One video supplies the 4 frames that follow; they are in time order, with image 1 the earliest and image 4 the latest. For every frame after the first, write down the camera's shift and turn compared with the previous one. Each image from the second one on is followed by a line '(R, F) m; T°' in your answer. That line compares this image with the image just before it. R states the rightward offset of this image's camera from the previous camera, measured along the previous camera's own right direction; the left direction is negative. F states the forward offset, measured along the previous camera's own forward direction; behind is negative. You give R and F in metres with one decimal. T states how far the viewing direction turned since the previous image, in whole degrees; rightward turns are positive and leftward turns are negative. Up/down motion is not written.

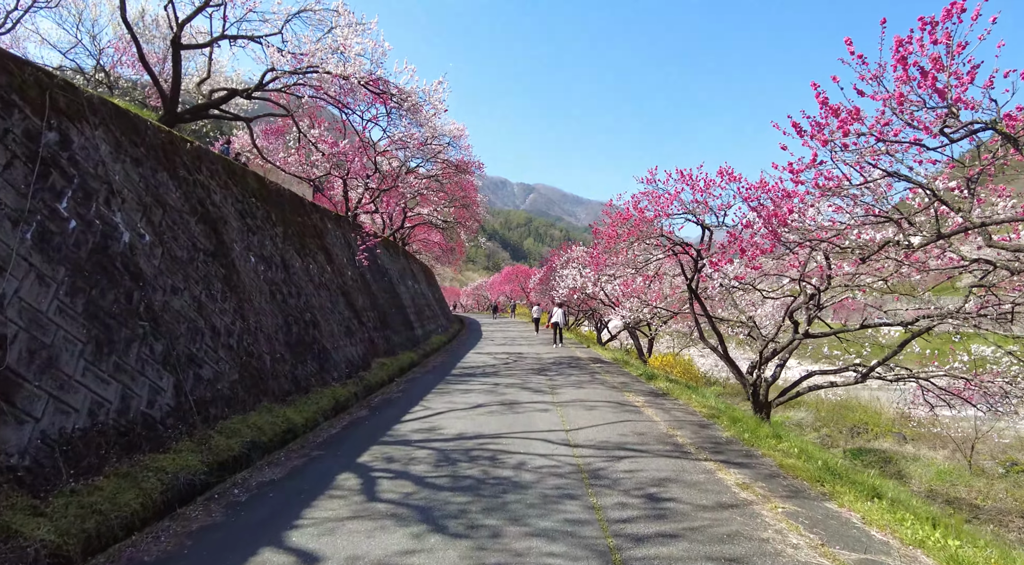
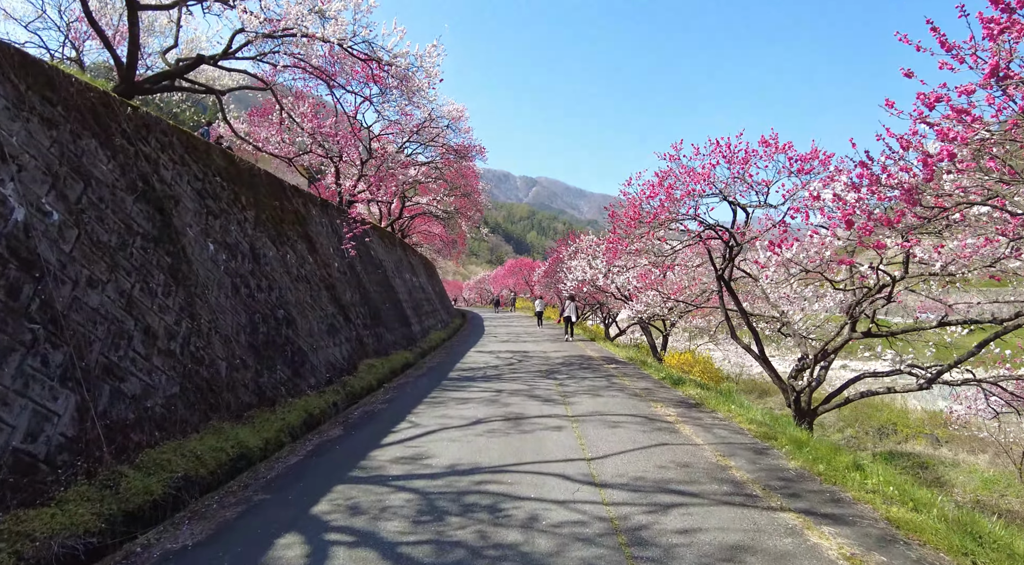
(0.0, +1.6) m; 0°
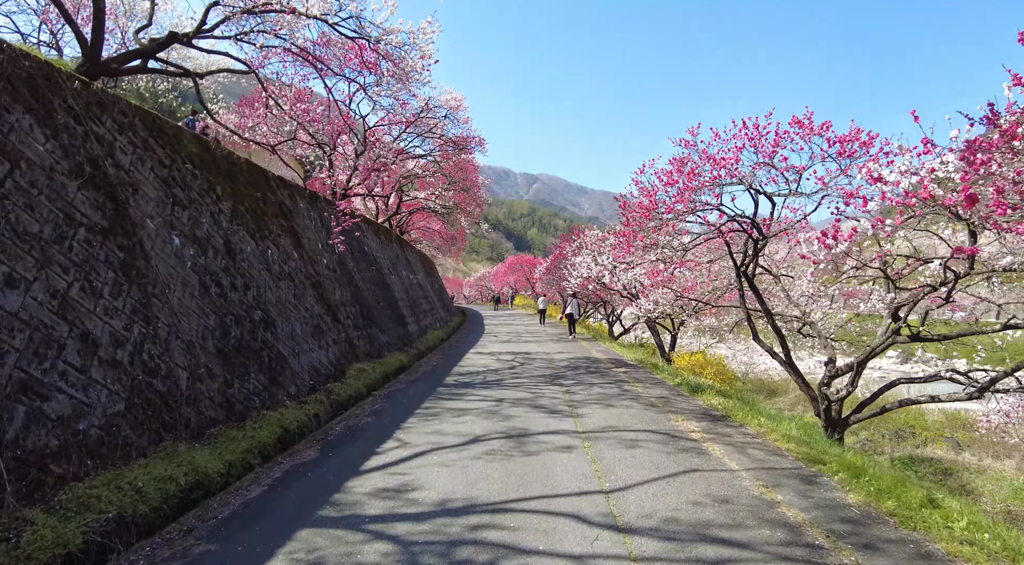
(0.0, +1.0) m; 0°
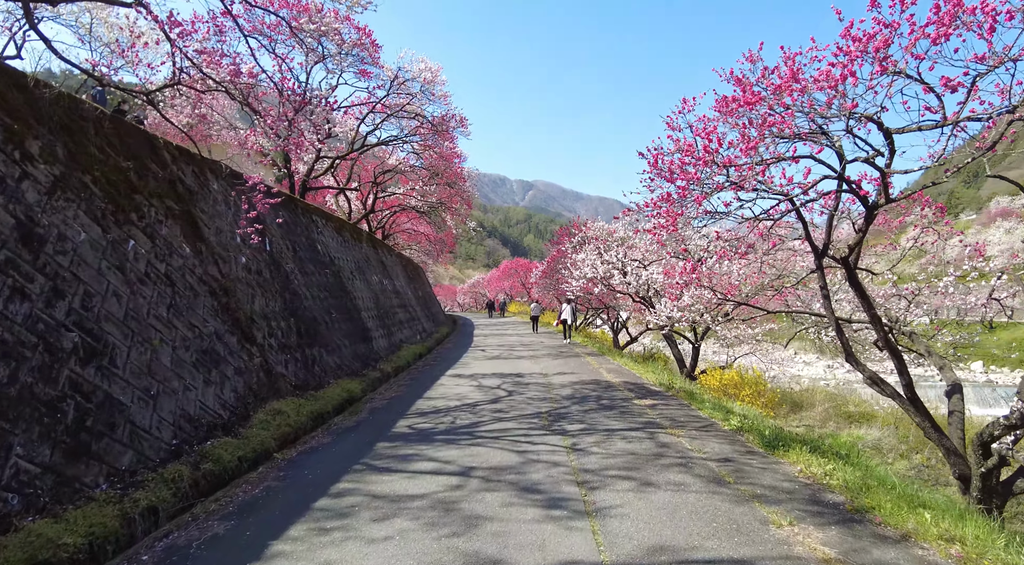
(+0.2, +3.5) m; 0°
